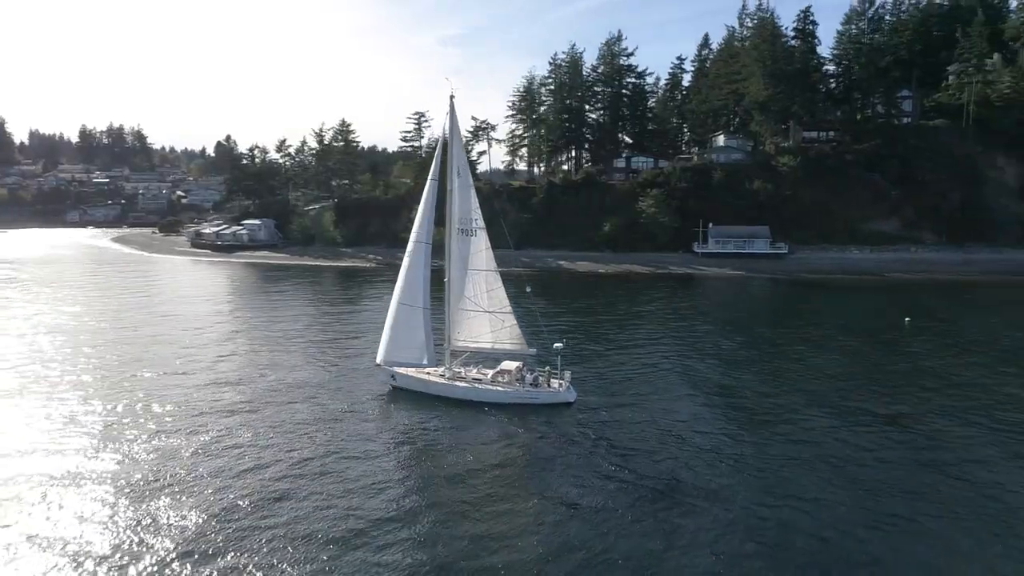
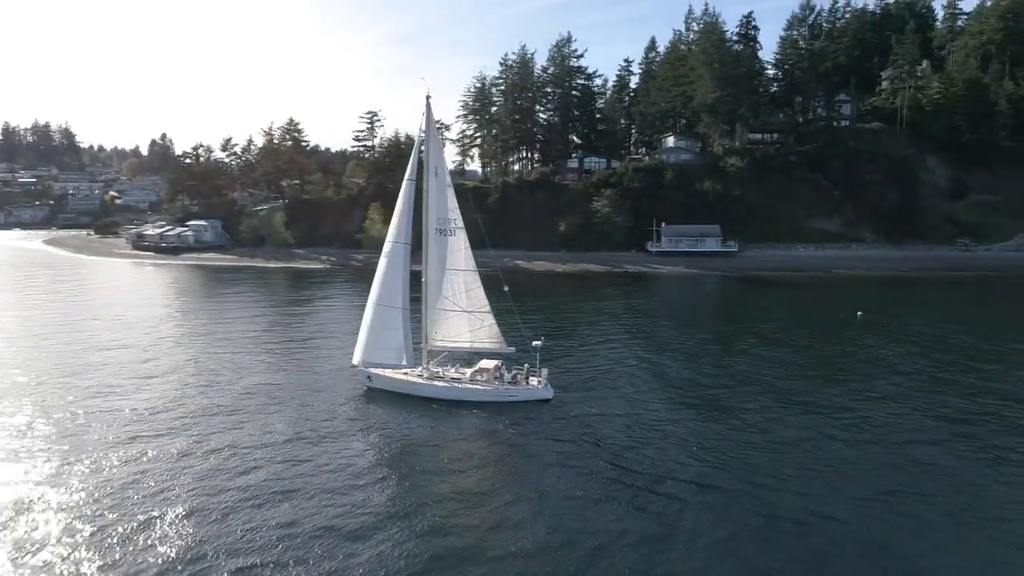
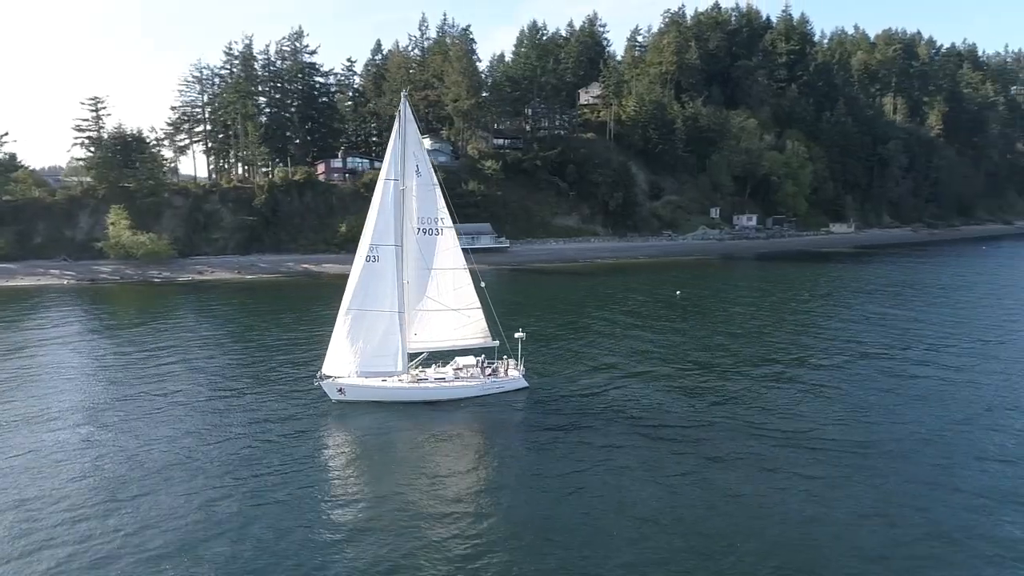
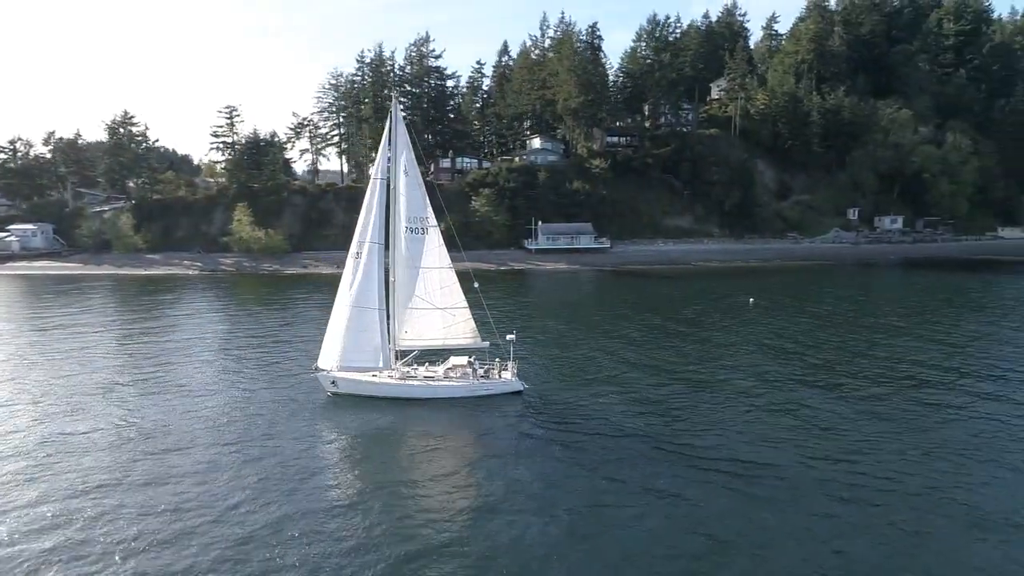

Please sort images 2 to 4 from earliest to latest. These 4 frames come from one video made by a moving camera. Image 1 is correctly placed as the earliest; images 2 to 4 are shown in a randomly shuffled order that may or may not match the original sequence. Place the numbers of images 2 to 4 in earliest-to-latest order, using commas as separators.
2, 4, 3
